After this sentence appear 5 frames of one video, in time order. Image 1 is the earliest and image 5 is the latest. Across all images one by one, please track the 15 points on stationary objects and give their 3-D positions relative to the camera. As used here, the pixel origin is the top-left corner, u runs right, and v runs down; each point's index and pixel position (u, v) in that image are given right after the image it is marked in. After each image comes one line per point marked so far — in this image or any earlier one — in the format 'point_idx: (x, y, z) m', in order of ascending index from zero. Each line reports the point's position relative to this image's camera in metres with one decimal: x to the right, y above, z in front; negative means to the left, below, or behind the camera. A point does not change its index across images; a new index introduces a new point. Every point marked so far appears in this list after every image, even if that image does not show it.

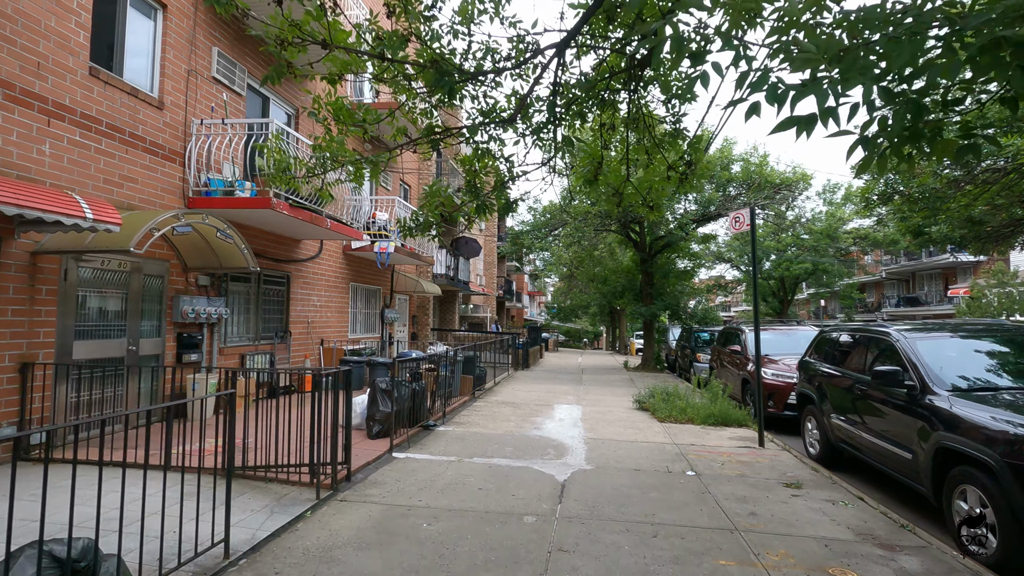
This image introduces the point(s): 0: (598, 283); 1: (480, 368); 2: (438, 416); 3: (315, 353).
0: (+3.2, +0.2, +19.7) m
1: (-0.6, -1.6, +10.6) m
2: (-1.1, -1.8, +7.5) m
3: (-3.7, -1.2, +9.9) m
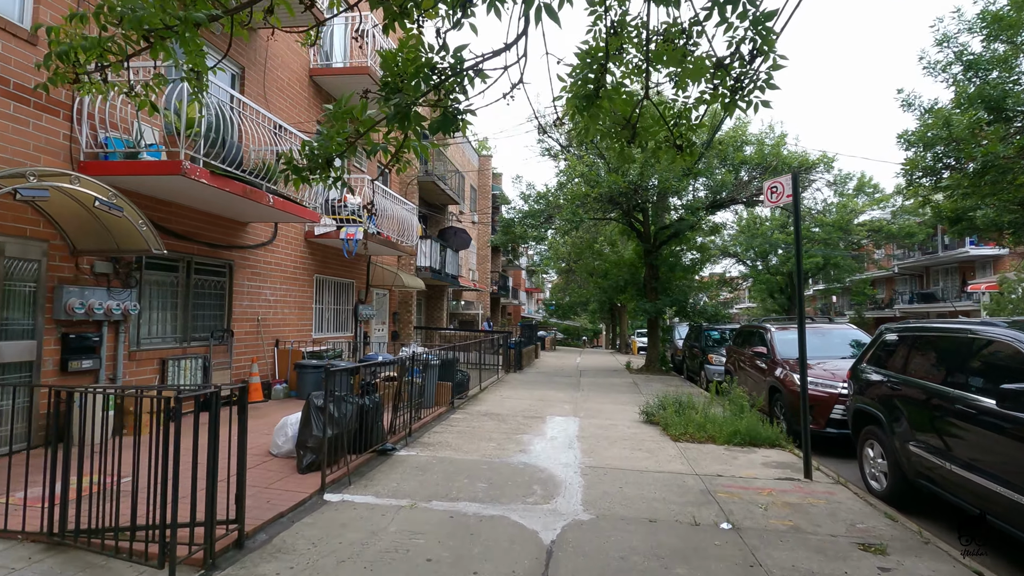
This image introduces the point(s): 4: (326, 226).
0: (+2.9, +0.4, +18.2) m
1: (-0.9, -1.5, +9.1) m
2: (-1.3, -1.7, +6.1) m
3: (-3.9, -1.1, +8.4) m
4: (-3.4, +1.1, +9.6) m
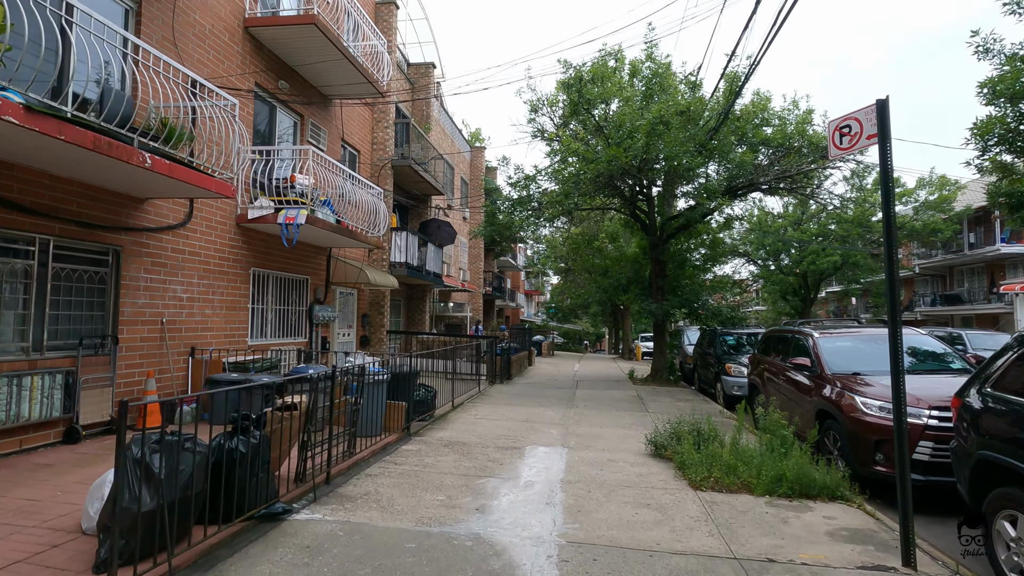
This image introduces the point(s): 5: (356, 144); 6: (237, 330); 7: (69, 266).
0: (+2.6, +0.4, +16.5) m
1: (-1.2, -1.4, +7.4) m
2: (-1.6, -1.6, +4.3) m
3: (-4.2, -1.0, +6.7) m
4: (-3.7, +1.2, +7.9) m
5: (-3.4, +3.2, +11.8) m
6: (-4.1, -0.6, +7.9) m
7: (-4.5, +0.2, +5.5) m
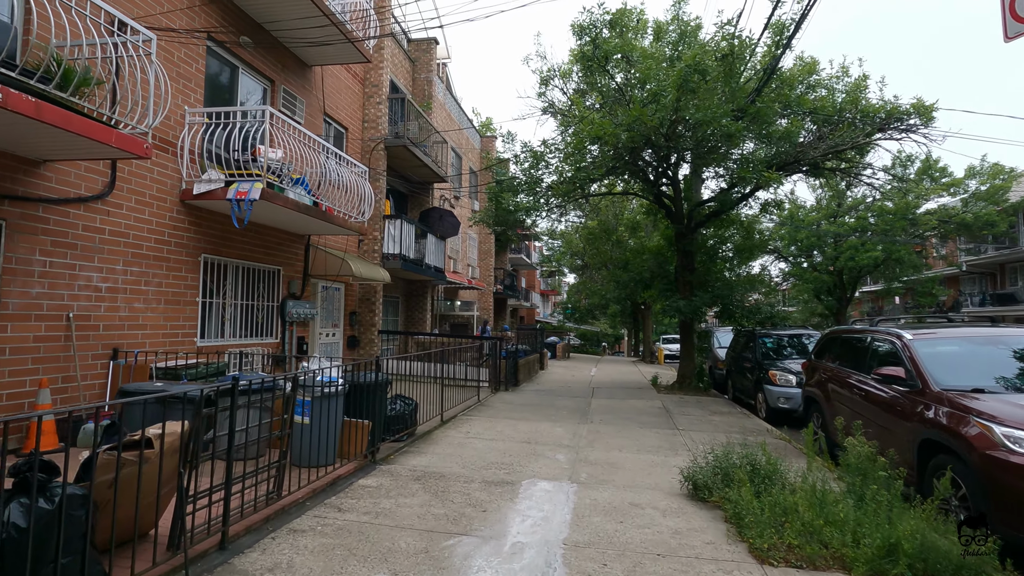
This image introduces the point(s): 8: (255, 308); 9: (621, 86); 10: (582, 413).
0: (+2.9, +0.5, +14.9) m
1: (-1.2, -1.3, +6.0) m
2: (-1.8, -1.5, +2.9) m
3: (-4.3, -0.9, +5.4) m
4: (-3.7, +1.3, +6.6) m
5: (-3.3, +3.3, +10.5) m
6: (-4.1, -0.5, +6.6) m
7: (-4.6, +0.4, +4.2) m
8: (-3.9, -0.3, +8.1) m
9: (+2.0, +3.8, +9.9) m
10: (+1.1, -2.0, +8.4) m
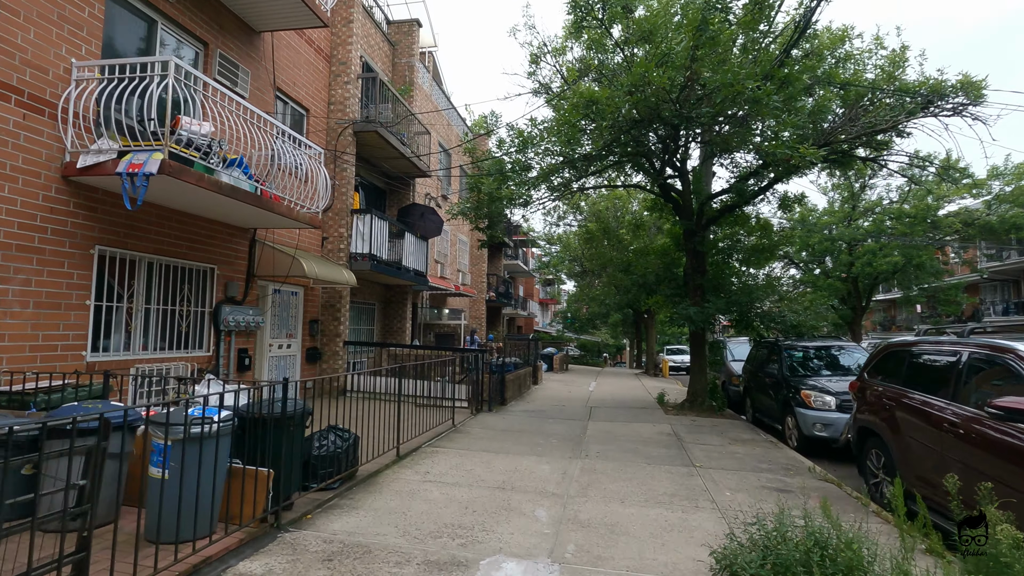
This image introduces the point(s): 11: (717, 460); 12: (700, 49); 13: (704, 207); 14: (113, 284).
0: (+2.7, +0.3, +13.5) m
1: (-1.5, -1.2, +4.5) m
2: (-2.1, -1.4, +1.5) m
3: (-4.6, -0.9, +3.9) m
4: (-4.0, +1.3, +5.2) m
5: (-3.6, +3.2, +9.1) m
6: (-4.4, -0.5, +5.1) m
7: (-4.9, +0.4, +2.7) m
8: (-4.1, -0.3, +6.7) m
9: (+1.8, +3.7, +8.6) m
10: (+0.8, -2.0, +6.9) m
11: (+2.3, -1.9, +6.0) m
12: (+2.5, +3.0, +7.3) m
13: (+3.8, +1.6, +10.6) m
14: (-4.3, 0.0, +5.8) m
